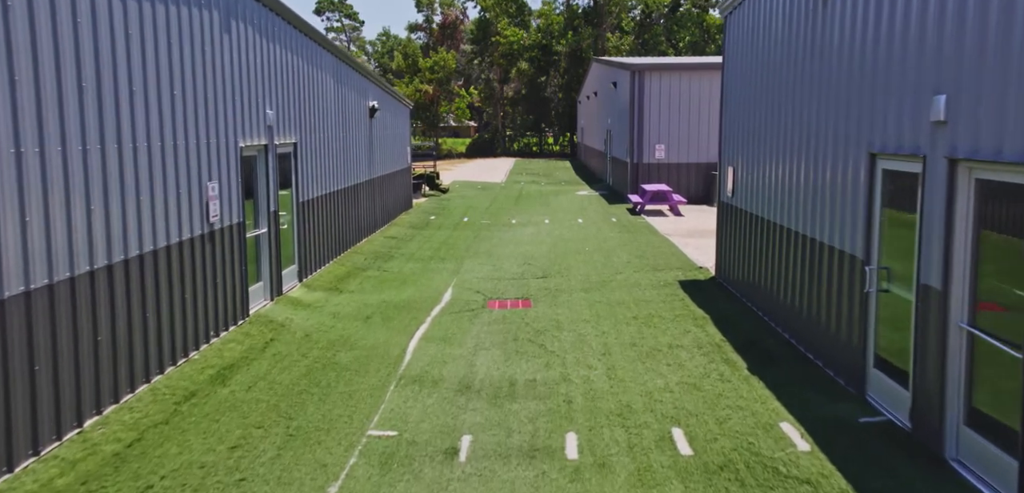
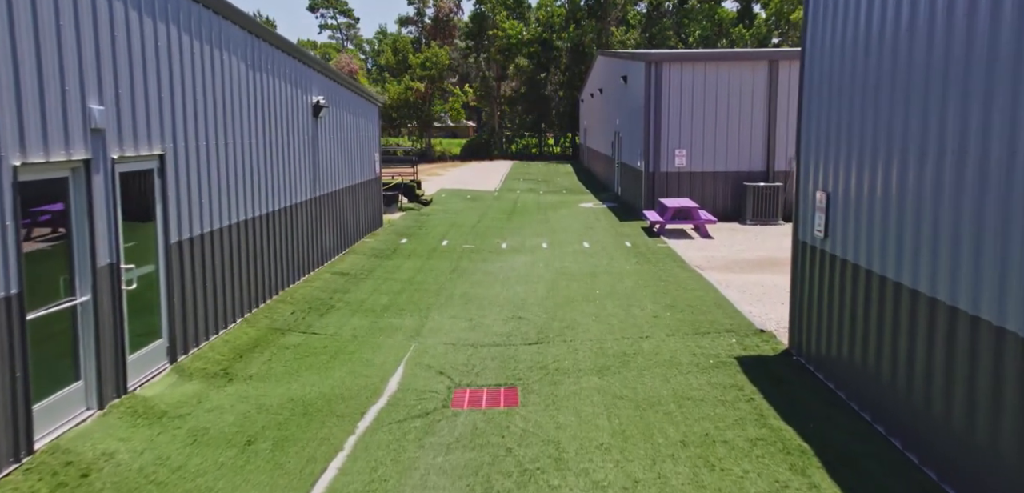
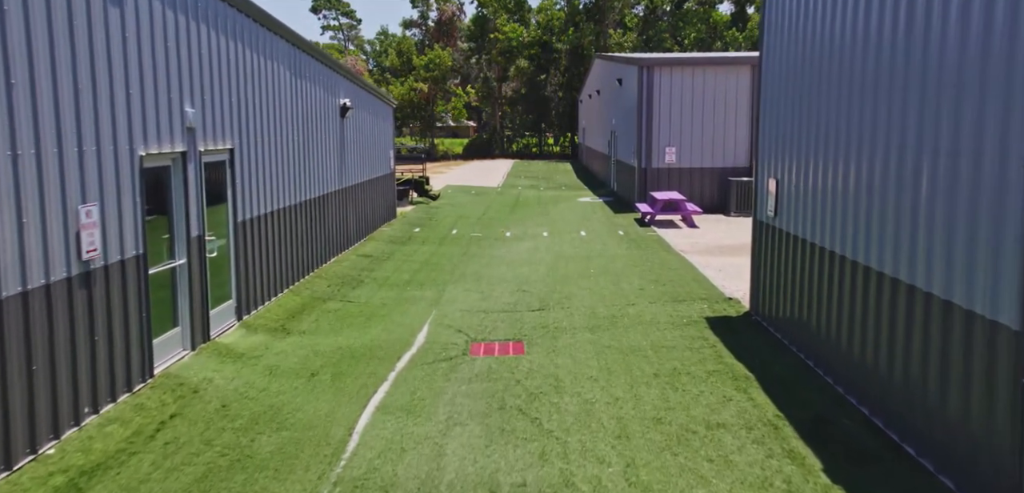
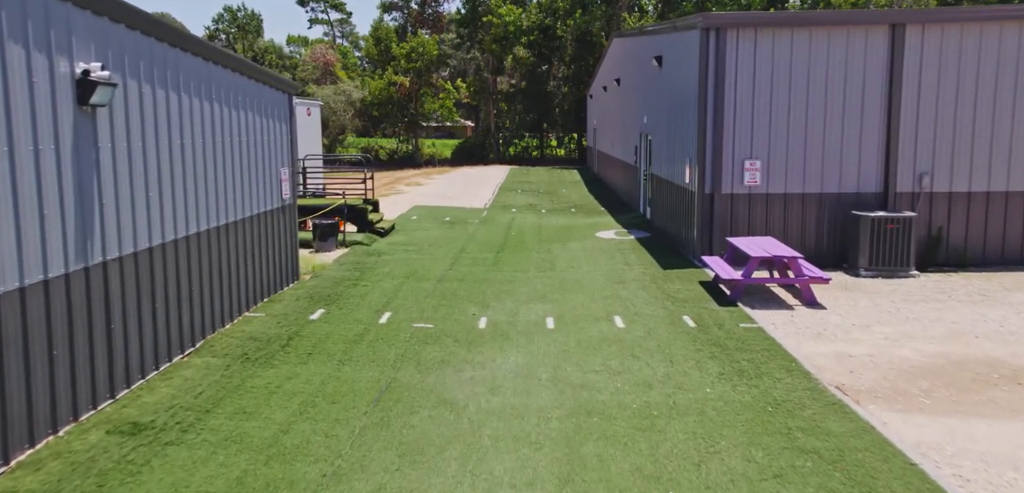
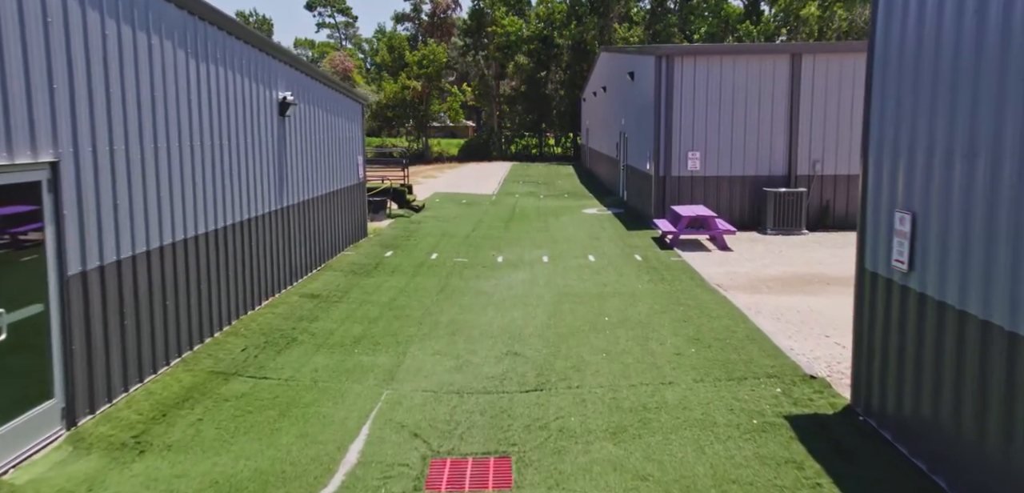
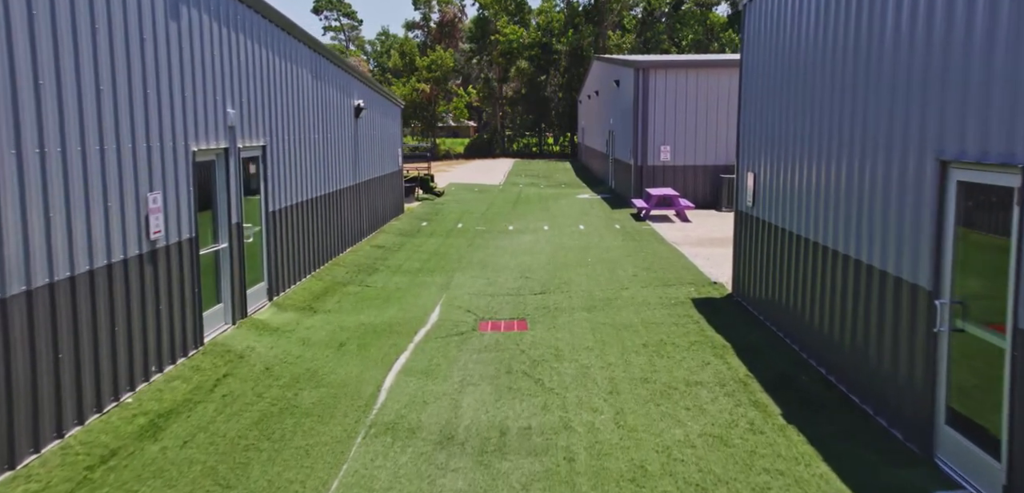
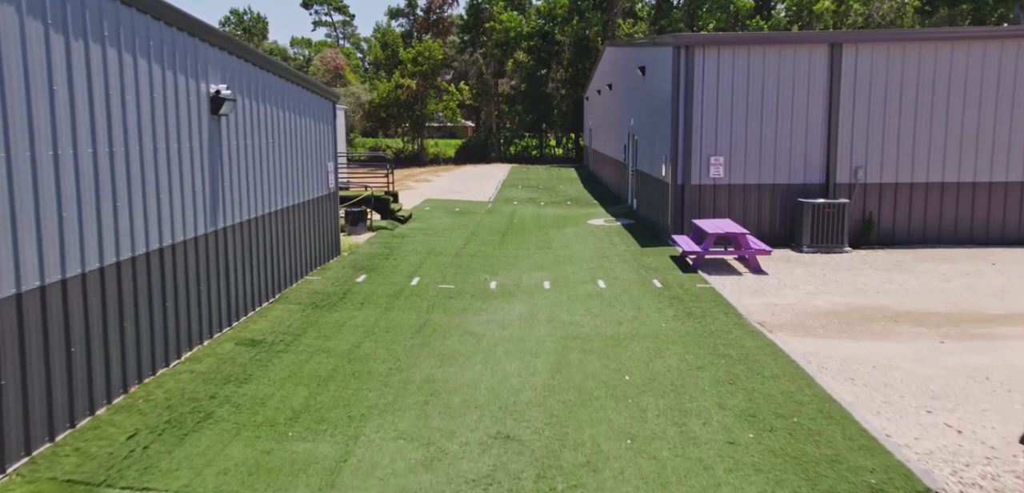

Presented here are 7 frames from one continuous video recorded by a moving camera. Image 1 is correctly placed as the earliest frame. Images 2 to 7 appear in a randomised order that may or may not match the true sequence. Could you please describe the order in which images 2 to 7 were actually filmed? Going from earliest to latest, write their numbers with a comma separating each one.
6, 3, 2, 5, 7, 4
